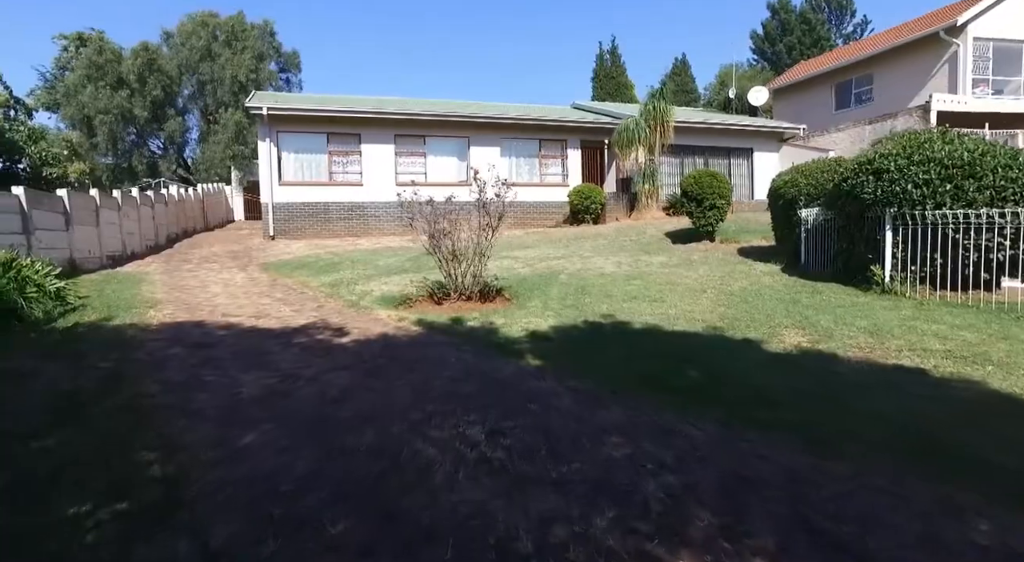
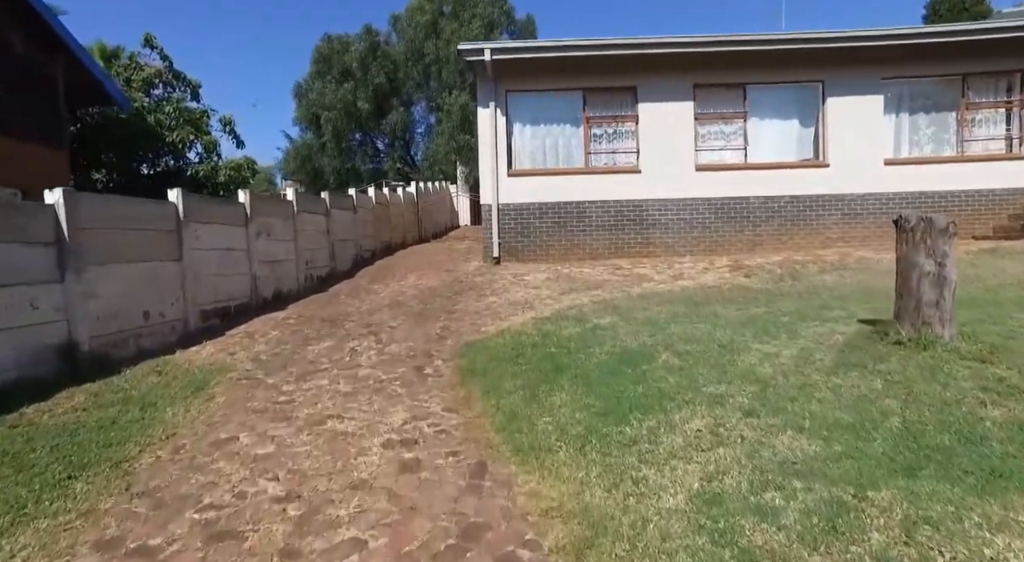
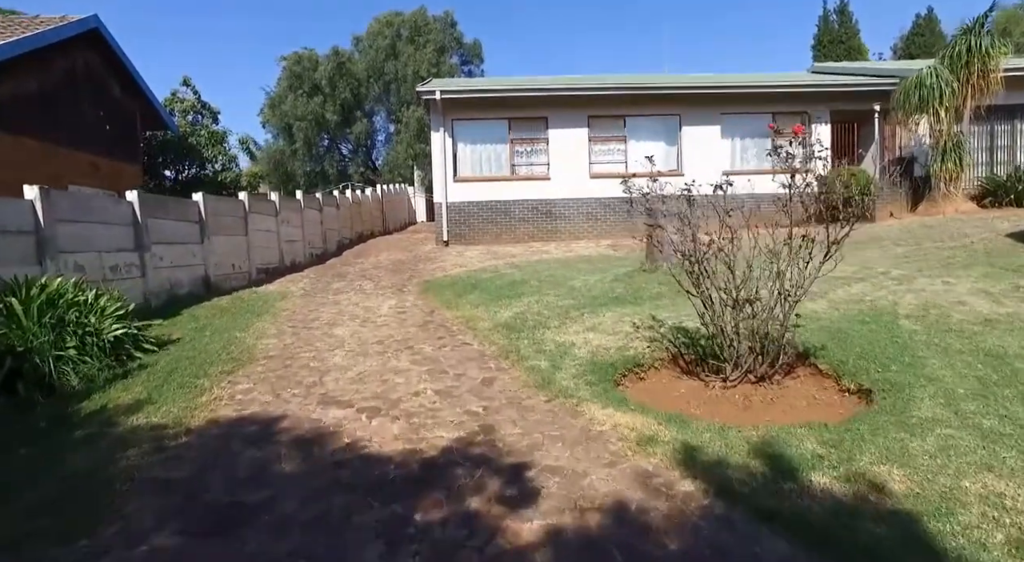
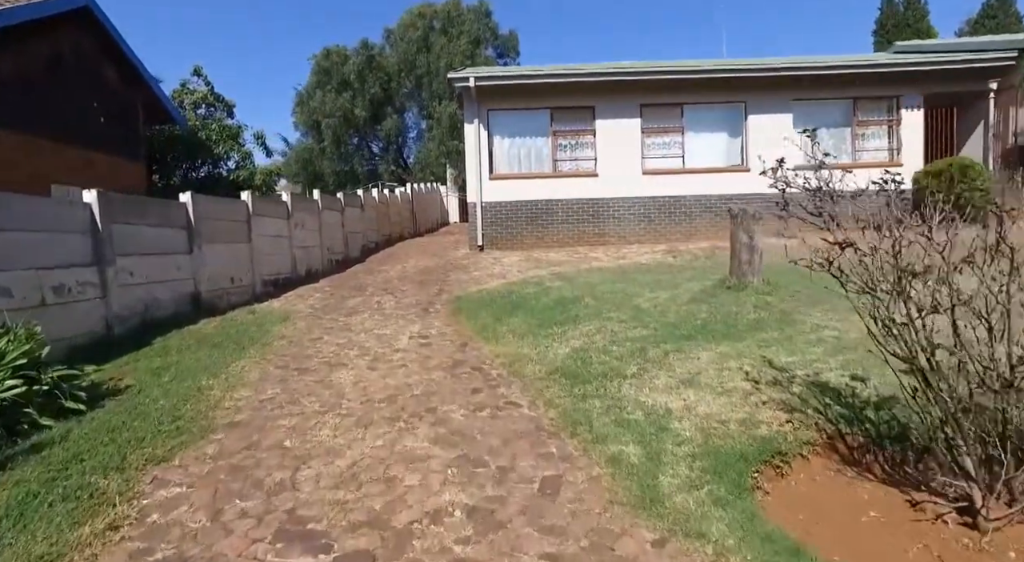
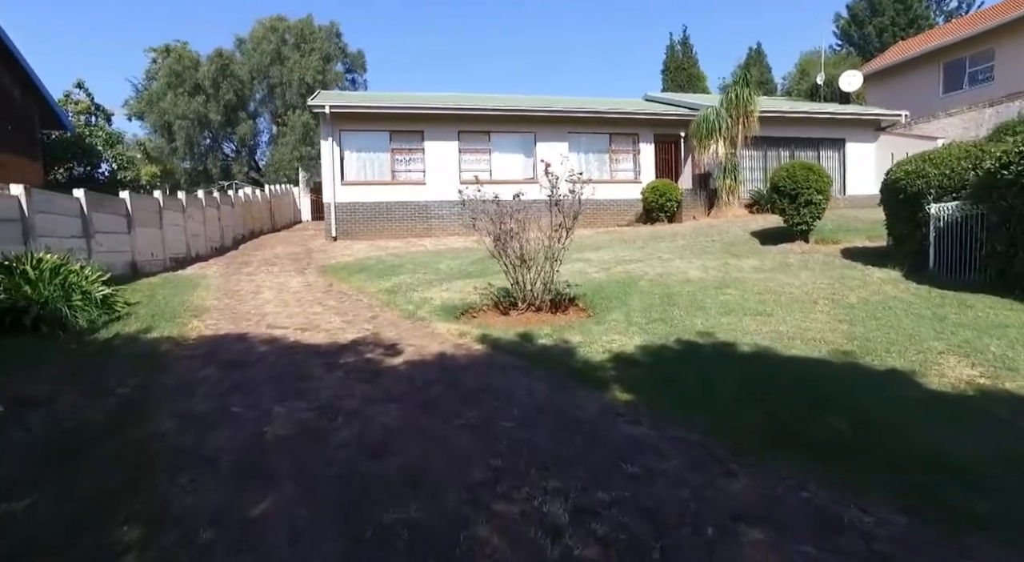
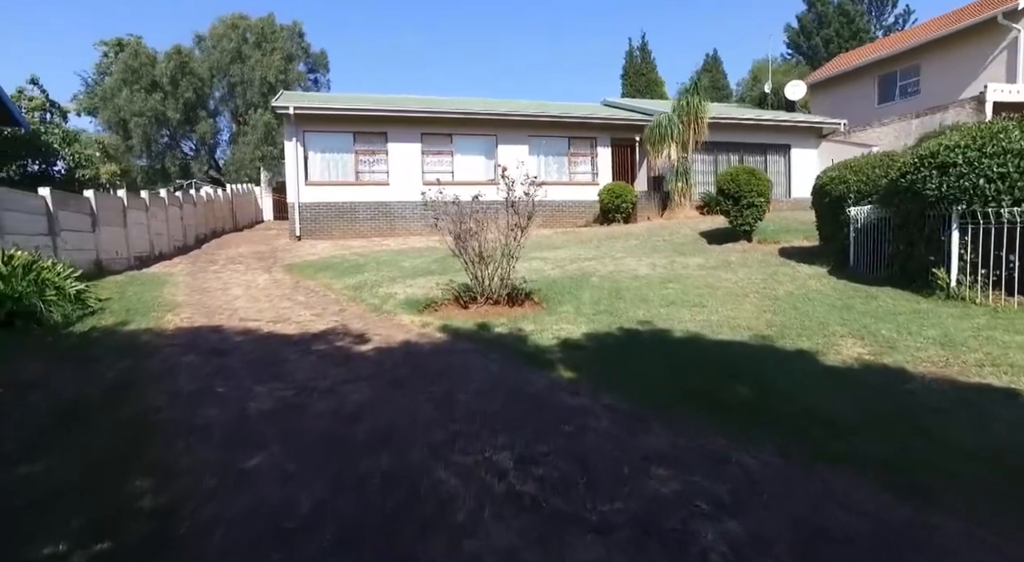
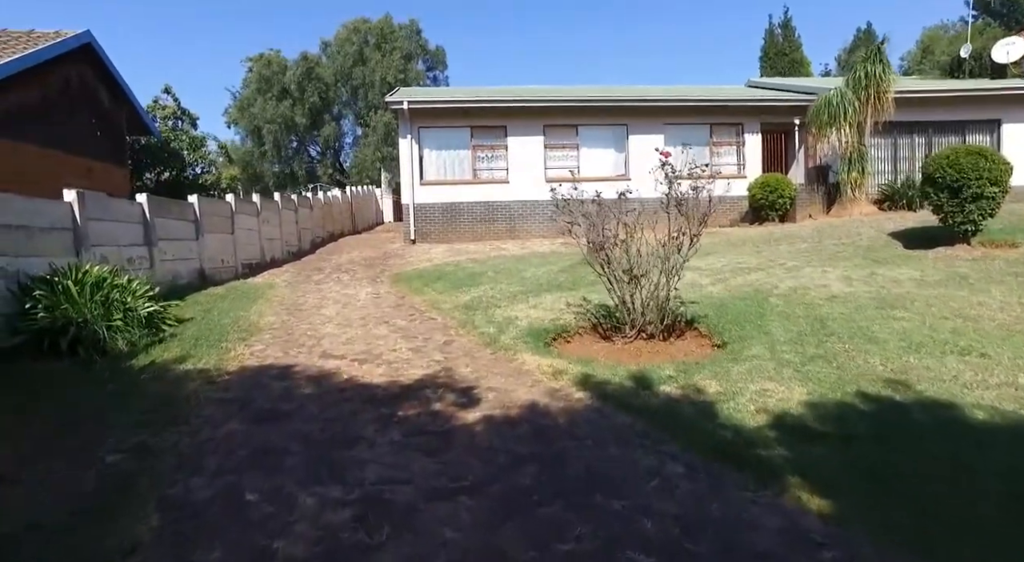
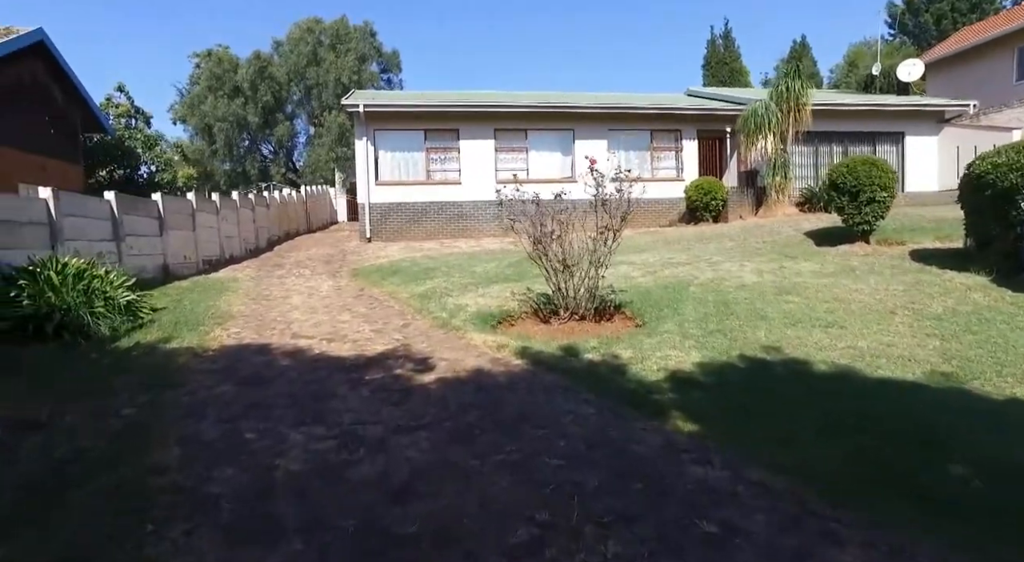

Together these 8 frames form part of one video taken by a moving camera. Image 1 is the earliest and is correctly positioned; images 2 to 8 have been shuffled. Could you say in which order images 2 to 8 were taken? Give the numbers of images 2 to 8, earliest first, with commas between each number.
6, 5, 8, 7, 3, 4, 2
